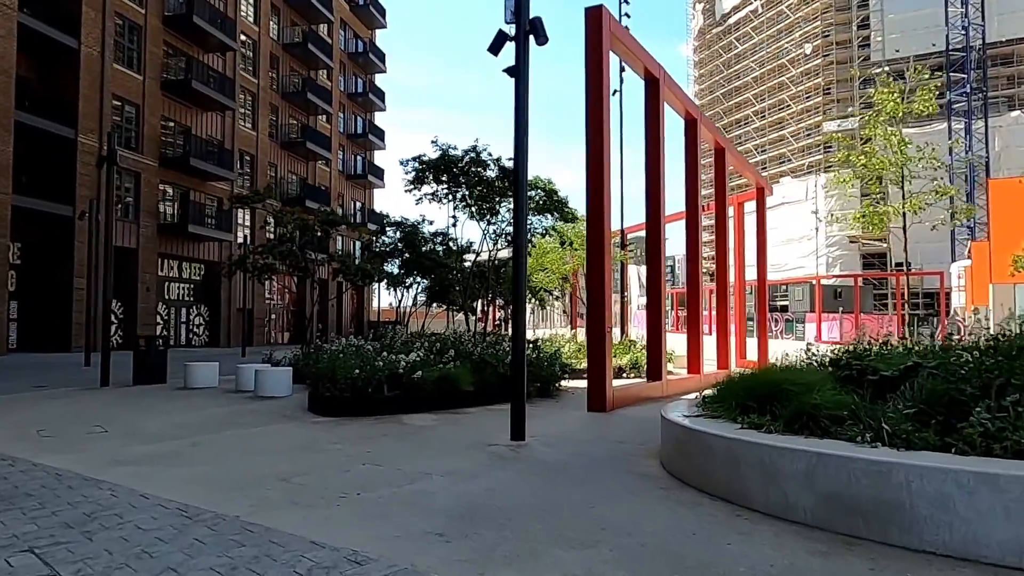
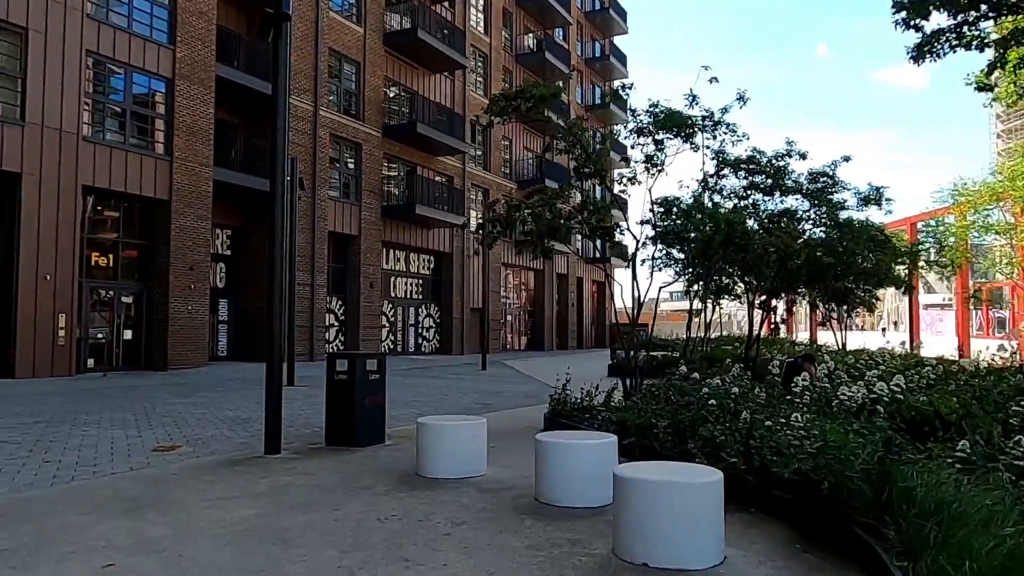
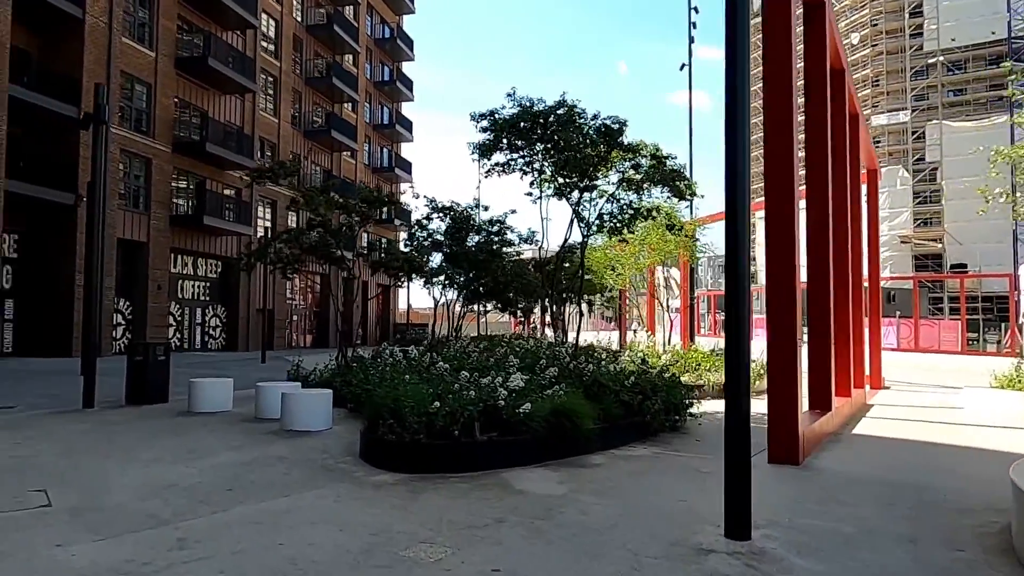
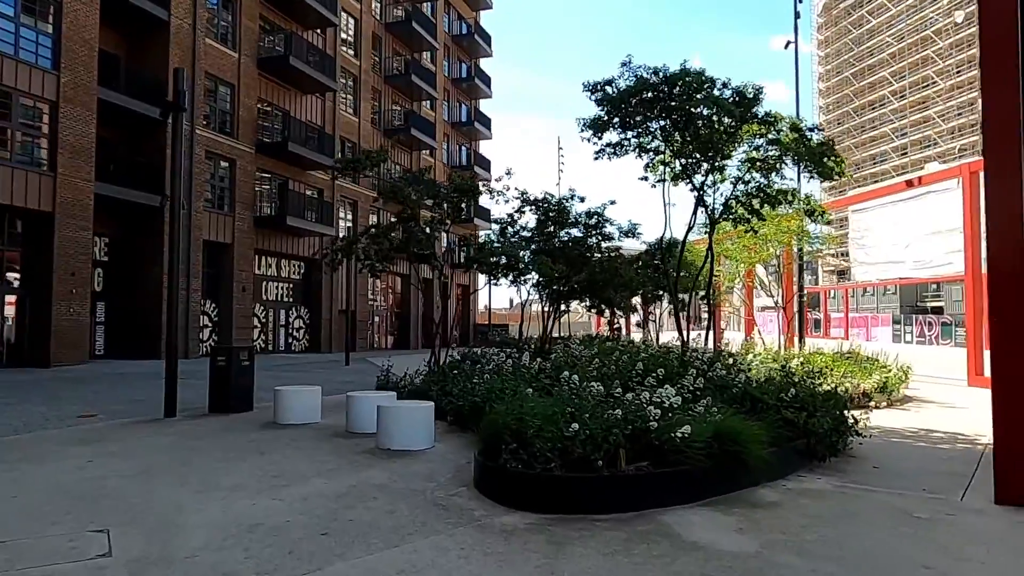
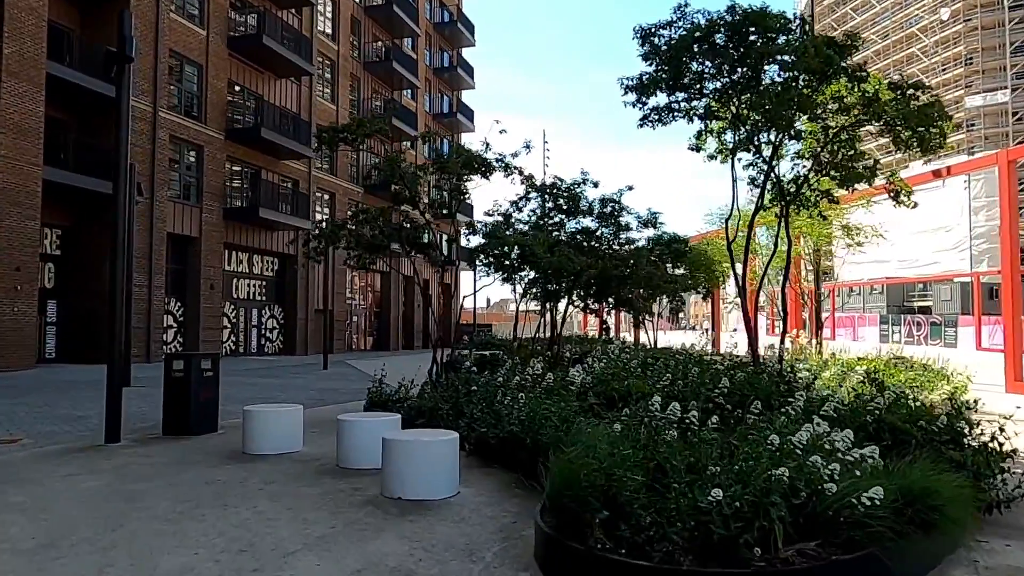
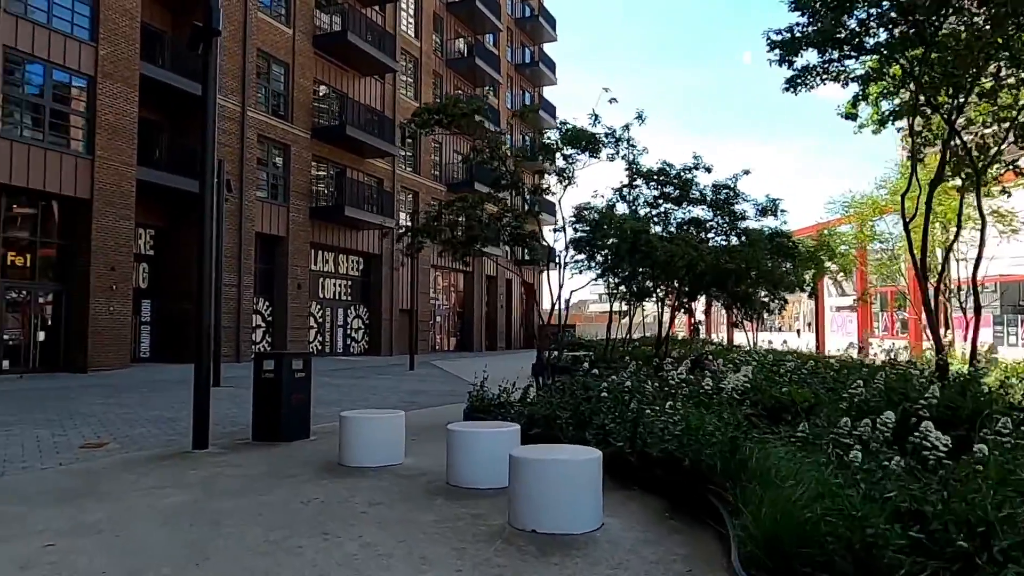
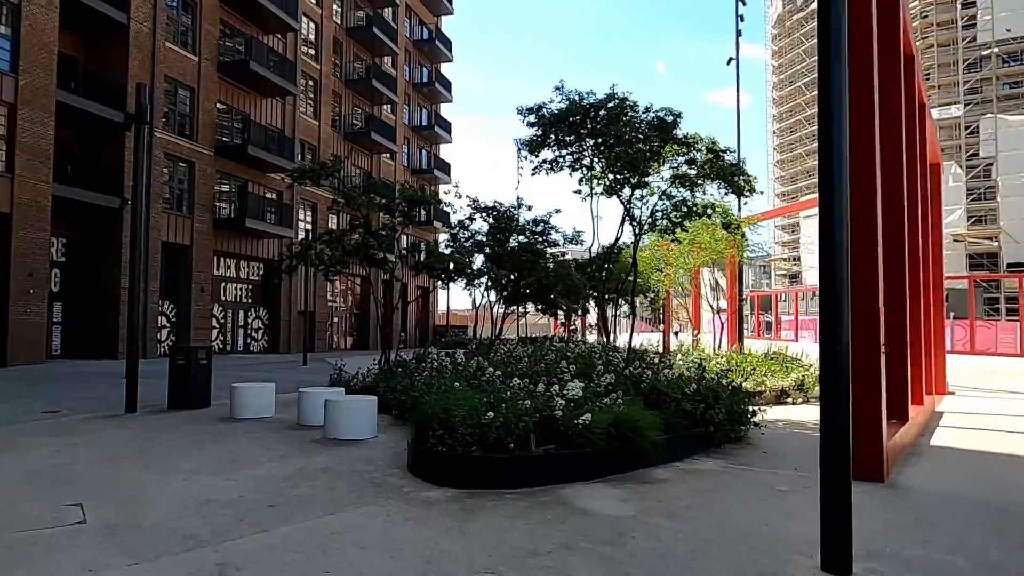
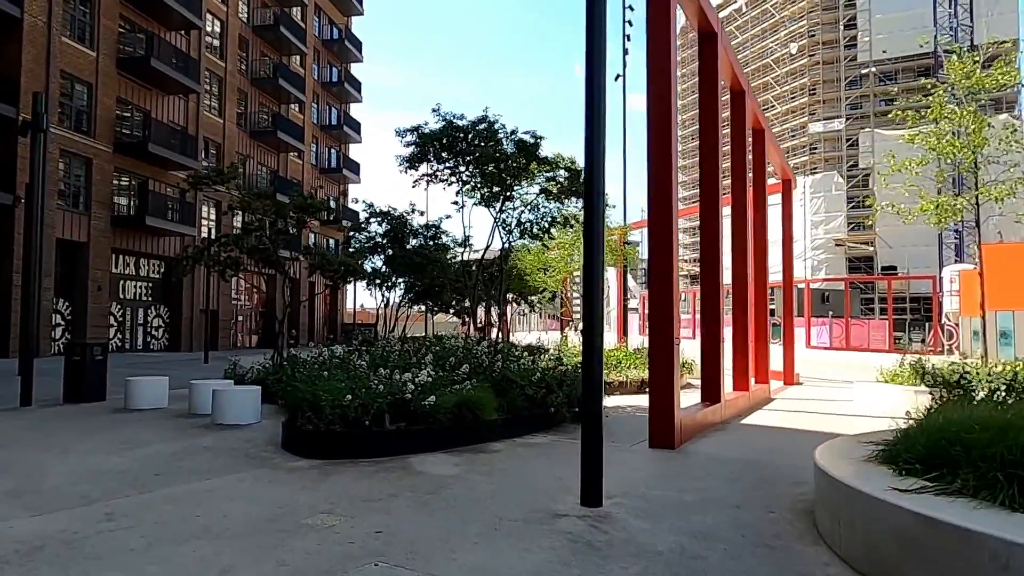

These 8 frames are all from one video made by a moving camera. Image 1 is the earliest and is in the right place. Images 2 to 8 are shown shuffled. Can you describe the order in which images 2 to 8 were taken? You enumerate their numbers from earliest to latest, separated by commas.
8, 3, 7, 4, 5, 6, 2
